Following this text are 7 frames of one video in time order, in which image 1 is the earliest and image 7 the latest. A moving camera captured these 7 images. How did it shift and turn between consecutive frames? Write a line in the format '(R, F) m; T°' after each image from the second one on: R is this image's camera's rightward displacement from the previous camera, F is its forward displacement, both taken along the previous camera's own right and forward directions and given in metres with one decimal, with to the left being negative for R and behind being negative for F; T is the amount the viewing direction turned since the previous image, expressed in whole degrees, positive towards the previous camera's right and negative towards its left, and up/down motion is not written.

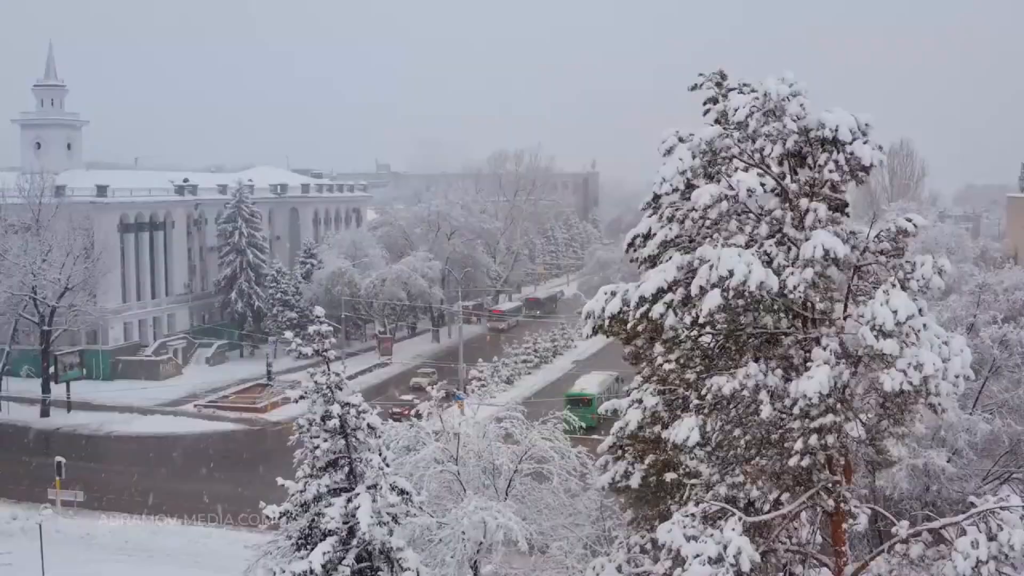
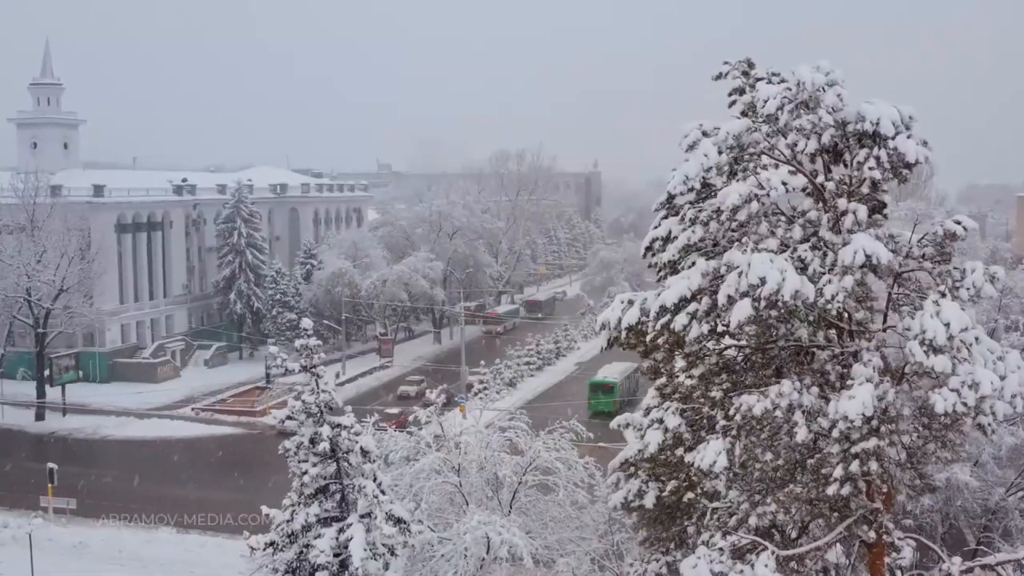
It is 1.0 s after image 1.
(0.0, +0.6) m; 0°
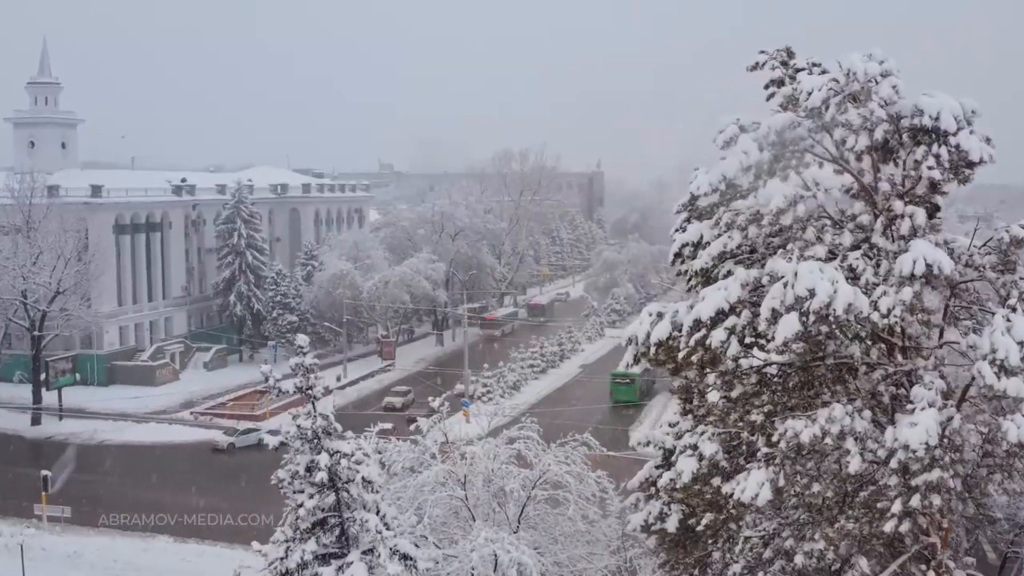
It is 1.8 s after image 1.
(-0.1, +0.6) m; 0°
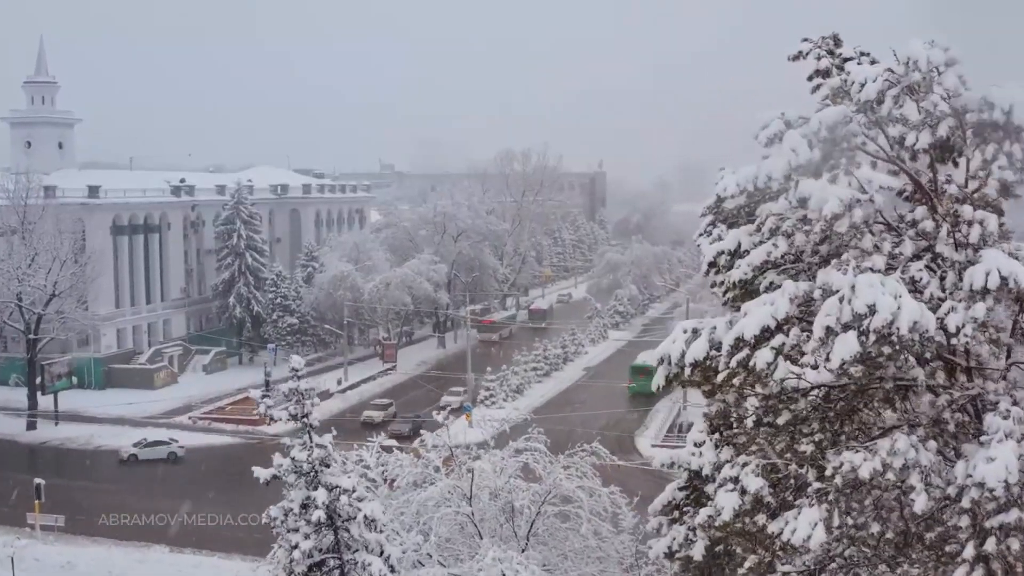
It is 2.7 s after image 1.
(-0.1, +0.6) m; 0°
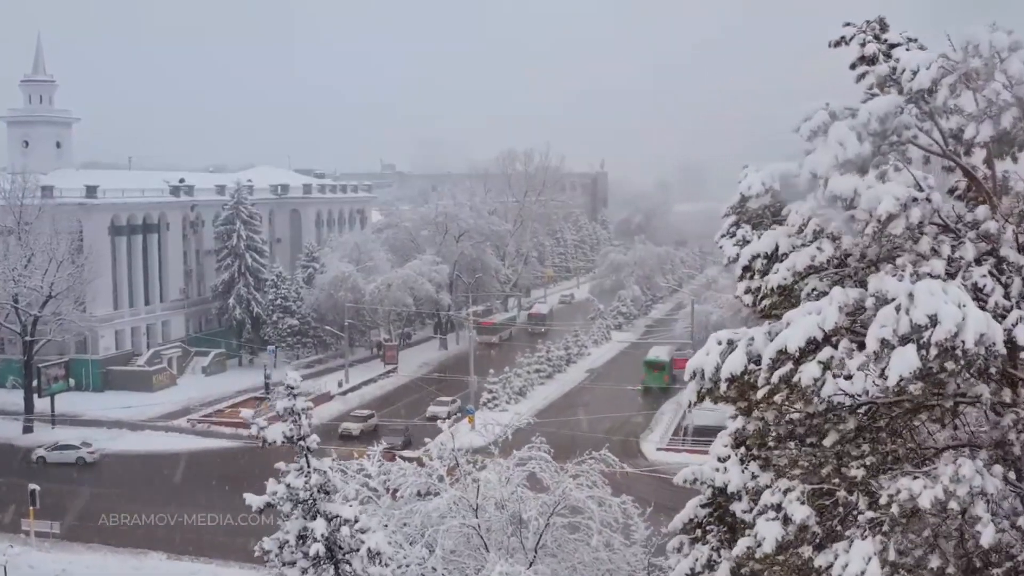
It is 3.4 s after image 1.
(-0.1, +0.5) m; 0°
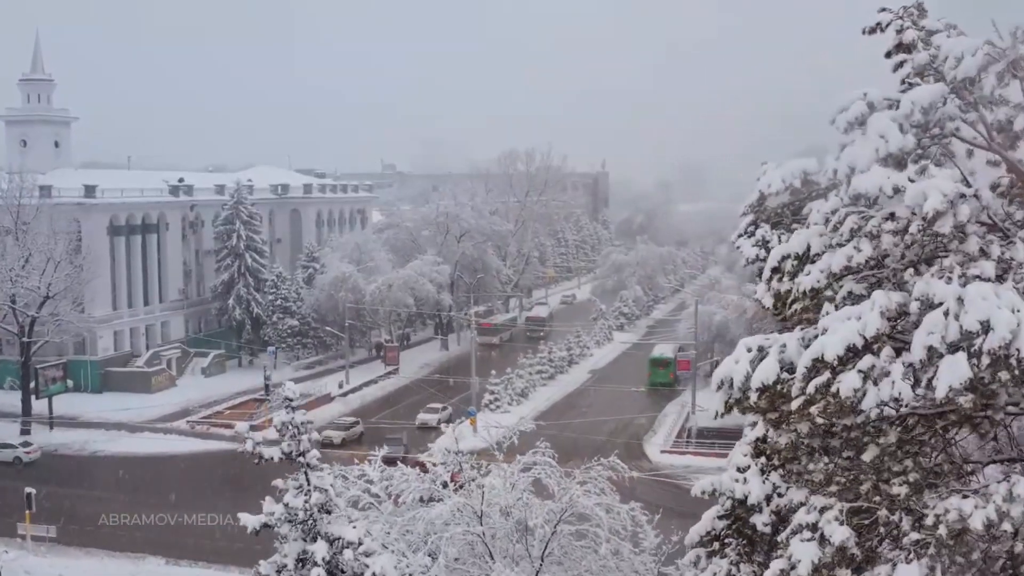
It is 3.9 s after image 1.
(-0.1, +0.3) m; 0°
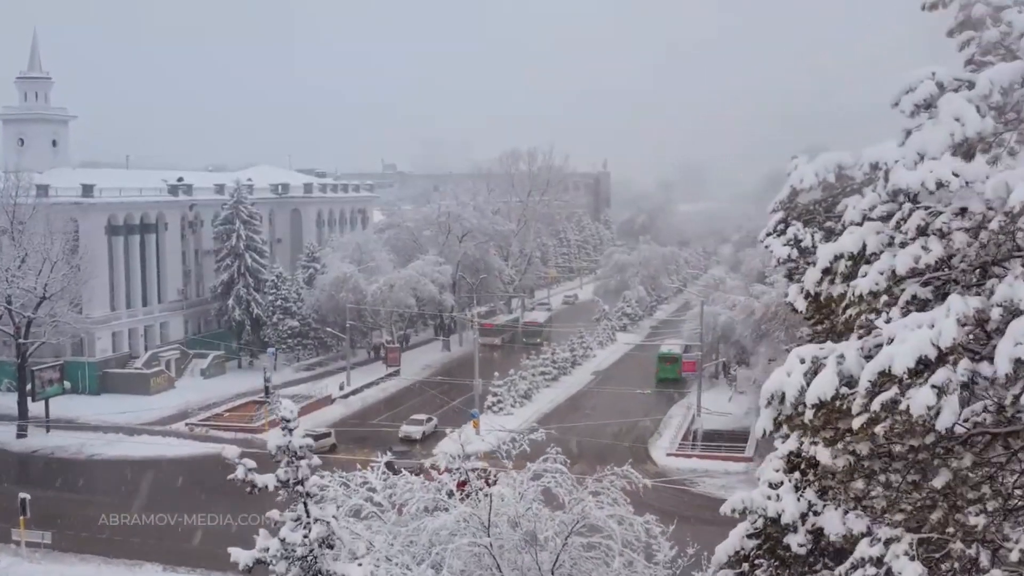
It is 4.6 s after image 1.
(-0.1, +0.5) m; 0°
